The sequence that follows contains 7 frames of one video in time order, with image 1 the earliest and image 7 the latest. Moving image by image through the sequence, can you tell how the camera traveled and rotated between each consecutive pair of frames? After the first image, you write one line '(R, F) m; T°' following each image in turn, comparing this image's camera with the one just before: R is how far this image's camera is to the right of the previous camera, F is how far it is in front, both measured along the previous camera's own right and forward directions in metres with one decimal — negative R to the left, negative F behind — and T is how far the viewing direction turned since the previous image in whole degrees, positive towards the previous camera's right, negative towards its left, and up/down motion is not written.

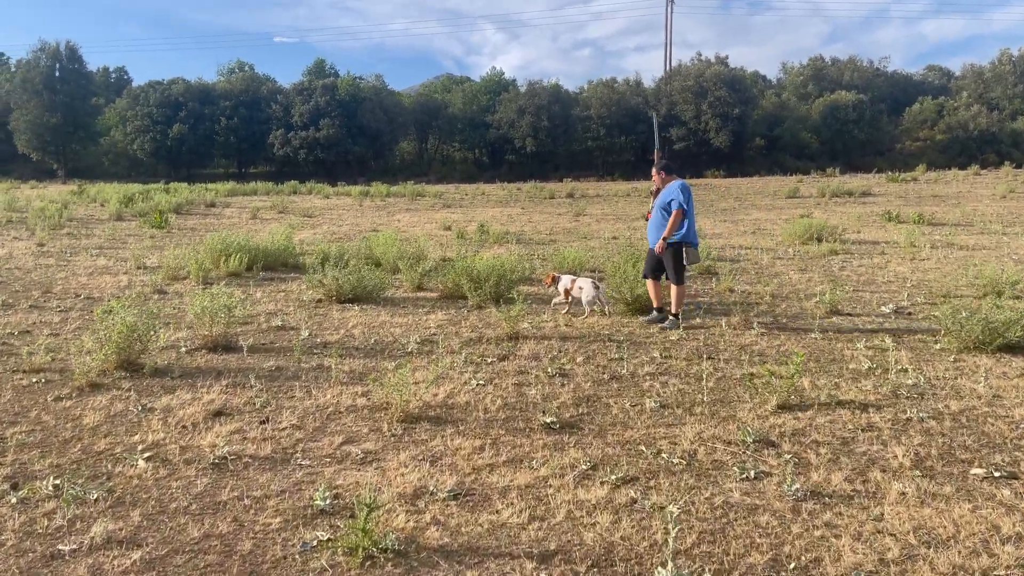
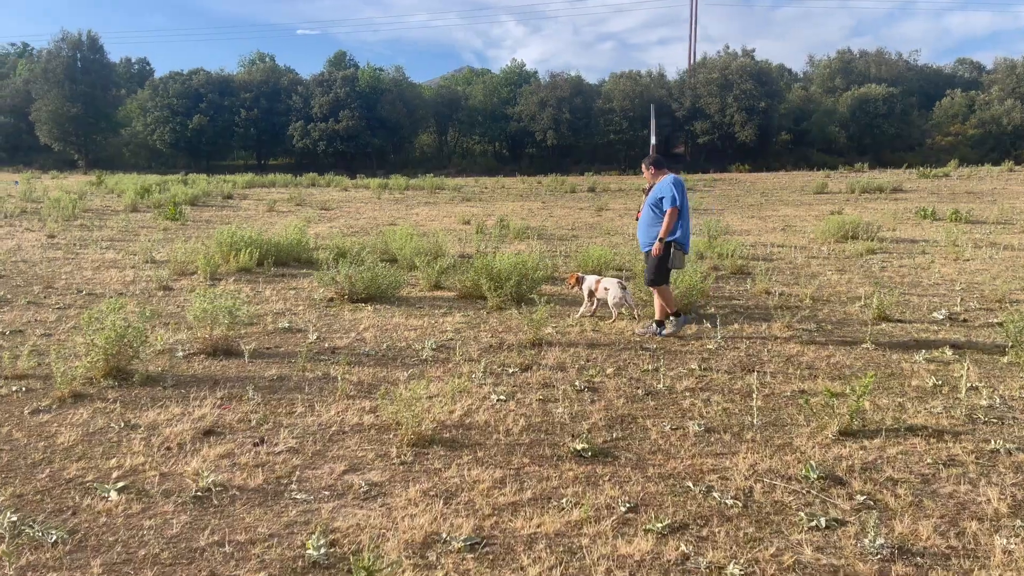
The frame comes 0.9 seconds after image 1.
(0.0, +0.5) m; -1°
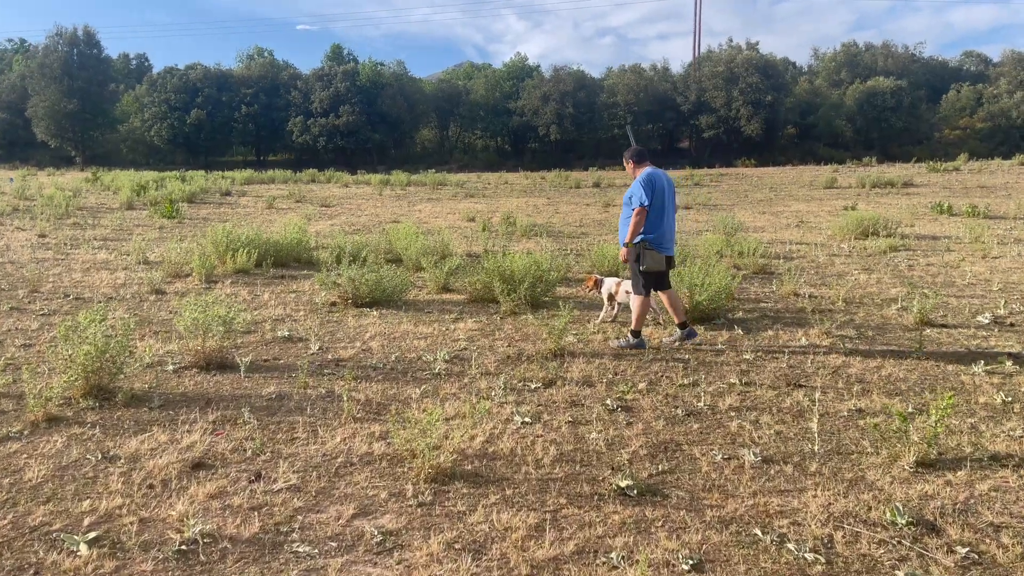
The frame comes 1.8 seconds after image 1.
(-0.1, +0.4) m; 0°
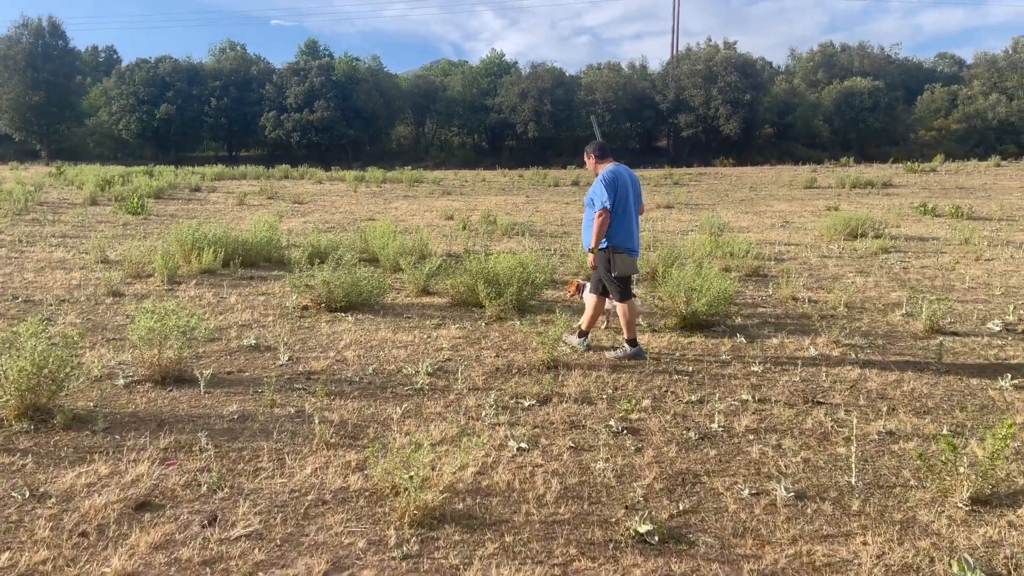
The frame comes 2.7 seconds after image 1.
(-0.1, +0.4) m; +2°
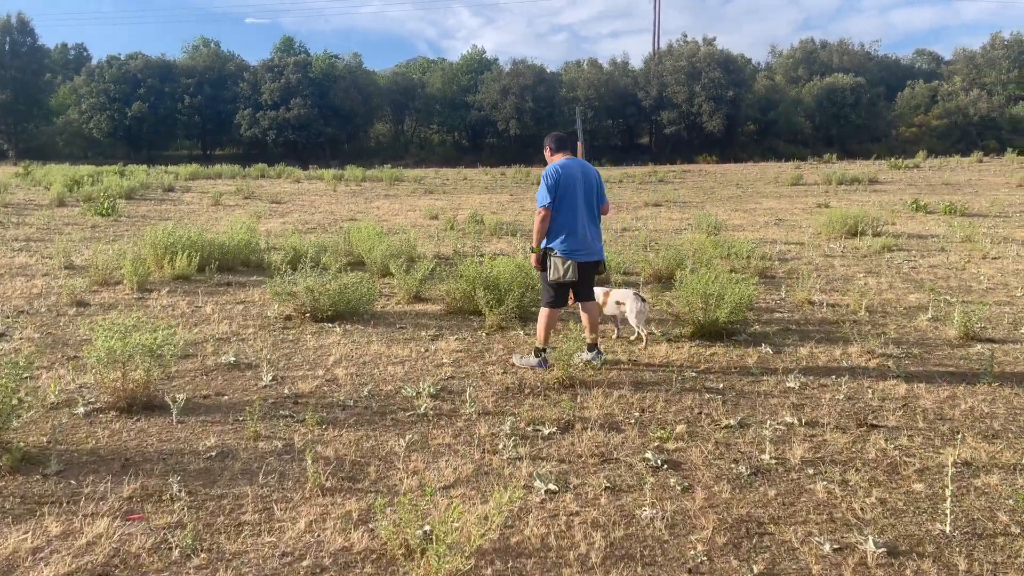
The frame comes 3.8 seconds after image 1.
(-0.2, +0.5) m; +1°
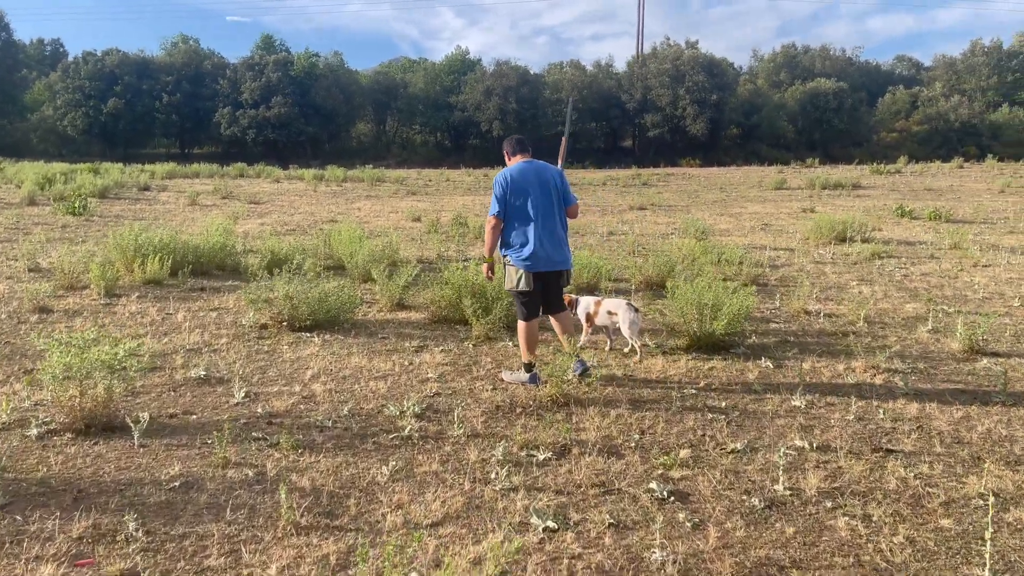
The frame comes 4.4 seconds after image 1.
(0.0, +0.3) m; +1°
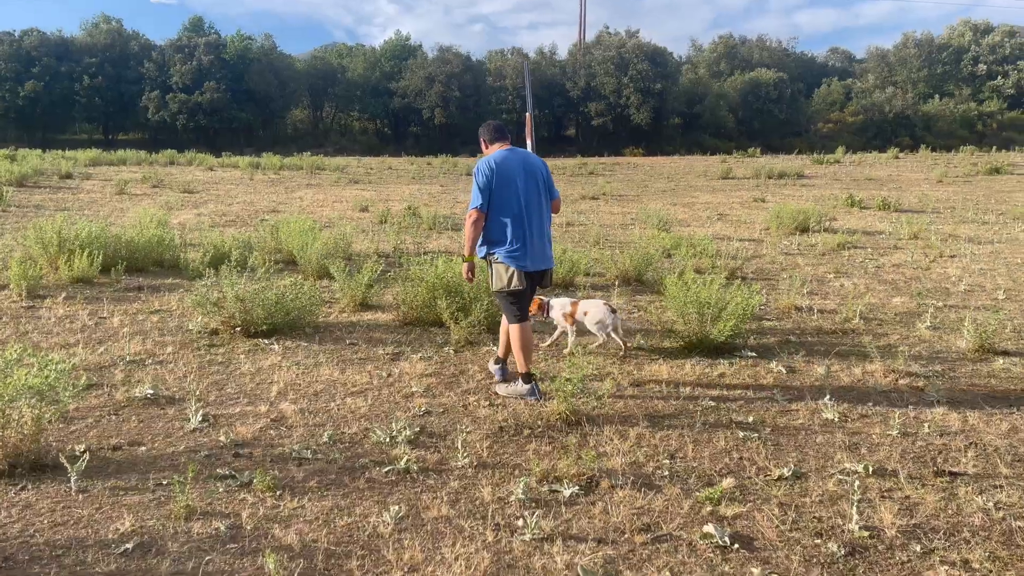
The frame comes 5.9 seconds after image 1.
(-0.3, +0.5) m; +4°
